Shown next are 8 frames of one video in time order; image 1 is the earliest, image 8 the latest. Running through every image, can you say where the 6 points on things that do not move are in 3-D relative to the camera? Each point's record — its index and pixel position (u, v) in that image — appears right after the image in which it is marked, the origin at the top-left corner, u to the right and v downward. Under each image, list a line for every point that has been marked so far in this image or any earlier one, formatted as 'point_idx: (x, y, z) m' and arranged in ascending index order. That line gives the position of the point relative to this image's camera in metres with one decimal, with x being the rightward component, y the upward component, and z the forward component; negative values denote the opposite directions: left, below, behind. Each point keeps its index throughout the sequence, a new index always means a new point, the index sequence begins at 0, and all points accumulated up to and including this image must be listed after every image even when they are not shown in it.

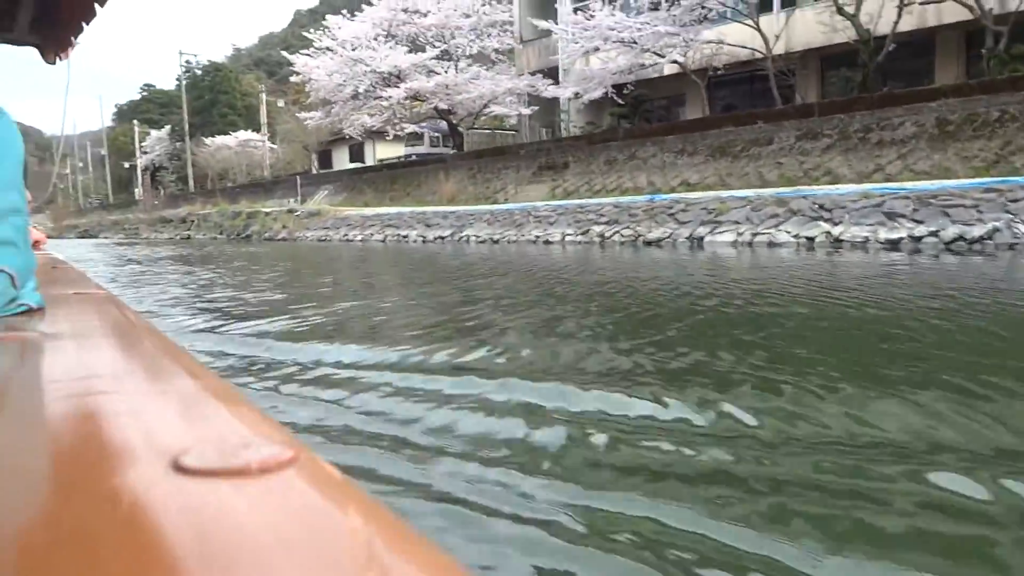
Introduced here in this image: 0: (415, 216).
0: (-1.7, +1.3, +14.2) m
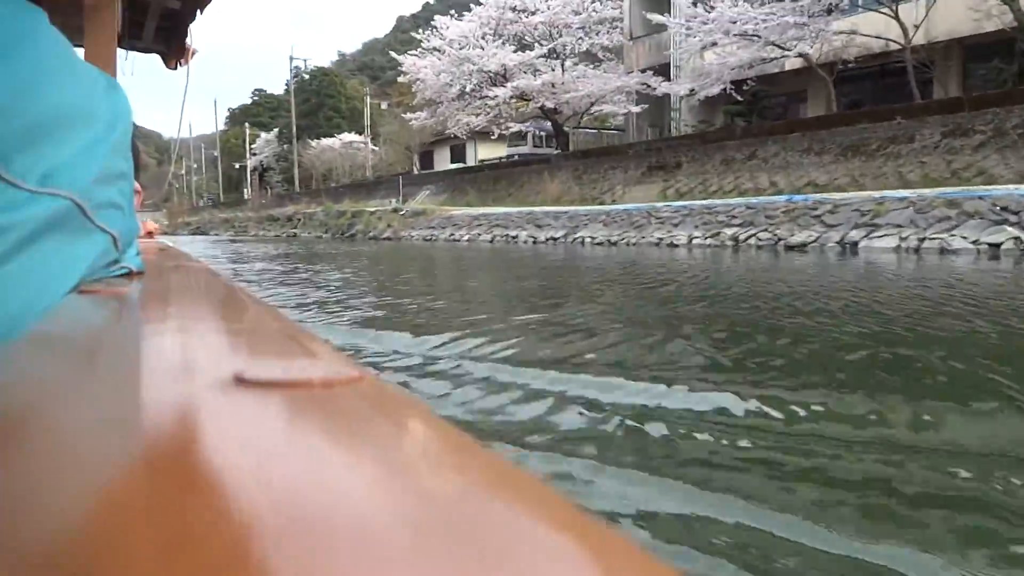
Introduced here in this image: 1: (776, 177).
0: (+0.3, +1.2, +13.6) m
1: (+5.4, +2.3, +16.1) m
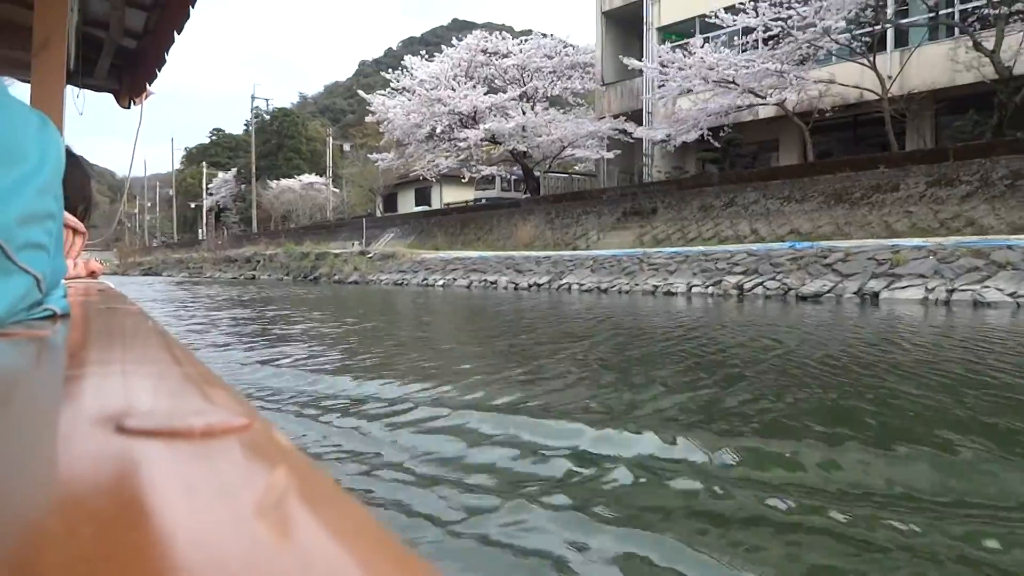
0: (-0.1, +0.4, +12.9) m
1: (+4.9, +1.3, +15.8) m
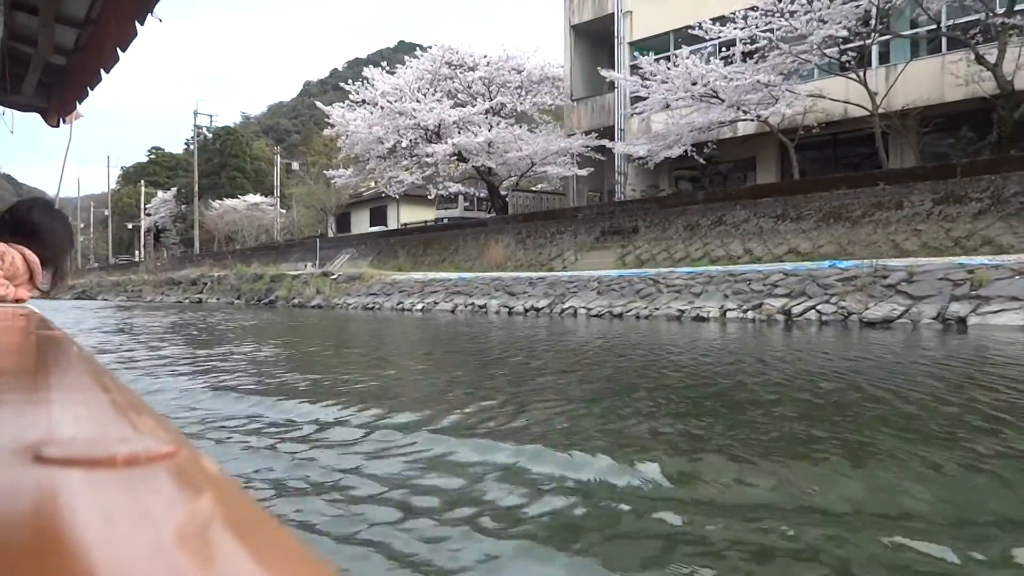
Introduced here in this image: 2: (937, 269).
0: (-0.3, +0.1, +11.7) m
1: (+4.5, +0.8, +14.9) m
2: (+3.9, +0.2, +7.5) m
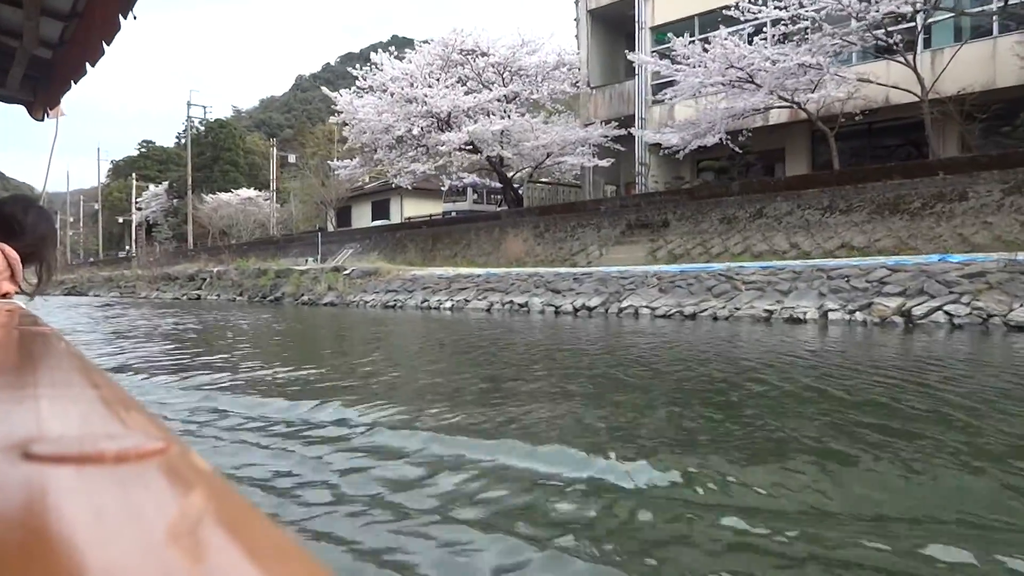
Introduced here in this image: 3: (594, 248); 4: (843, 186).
0: (+0.2, +0.1, +10.7) m
1: (+5.0, +0.9, +13.9) m
2: (+4.5, +0.2, +6.5) m
3: (+1.8, +0.9, +17.6) m
4: (+5.7, +1.7, +13.5) m
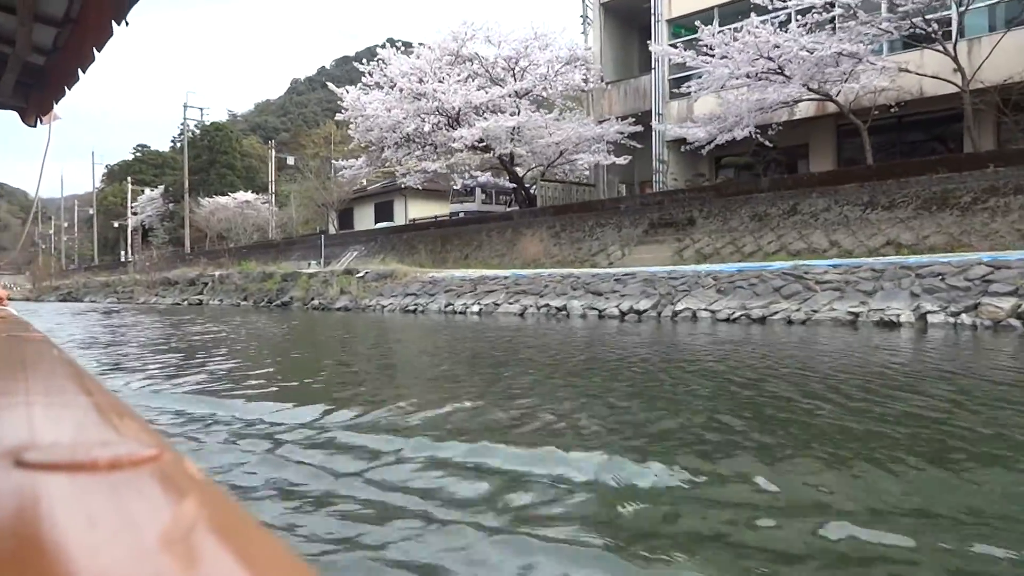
0: (+0.6, +0.1, +9.9) m
1: (+5.4, +0.9, +13.2) m
2: (+4.9, +0.2, +5.8) m
3: (+2.2, +0.9, +16.8) m
4: (+6.0, +1.7, +12.8) m
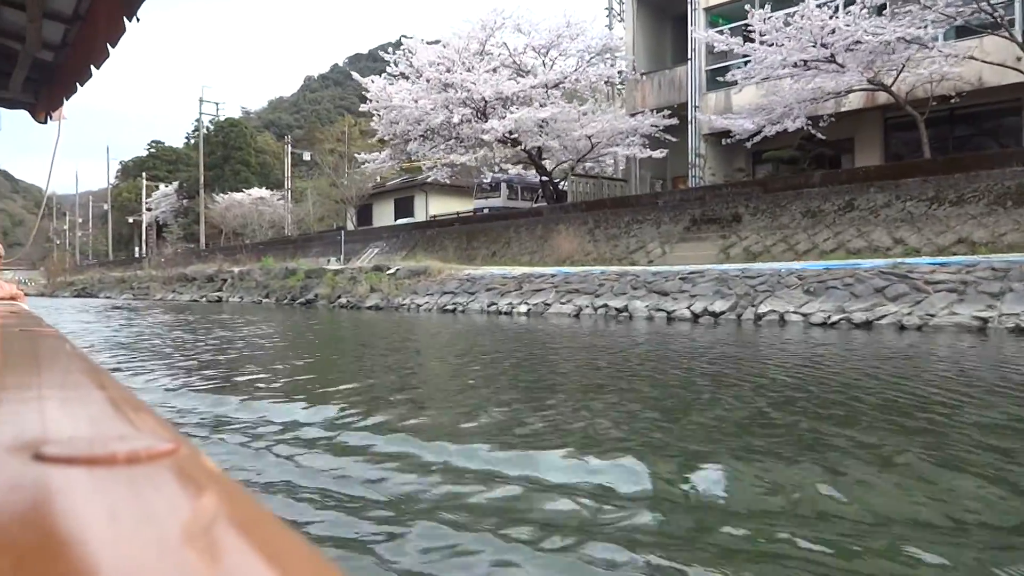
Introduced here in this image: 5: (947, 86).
0: (+1.2, +0.1, +9.1) m
1: (+6.0, +0.9, +12.3) m
2: (+5.5, +0.2, +5.0) m
3: (+2.9, +0.9, +16.0) m
4: (+6.7, +1.7, +11.9) m
5: (+8.1, +3.8, +14.8) m
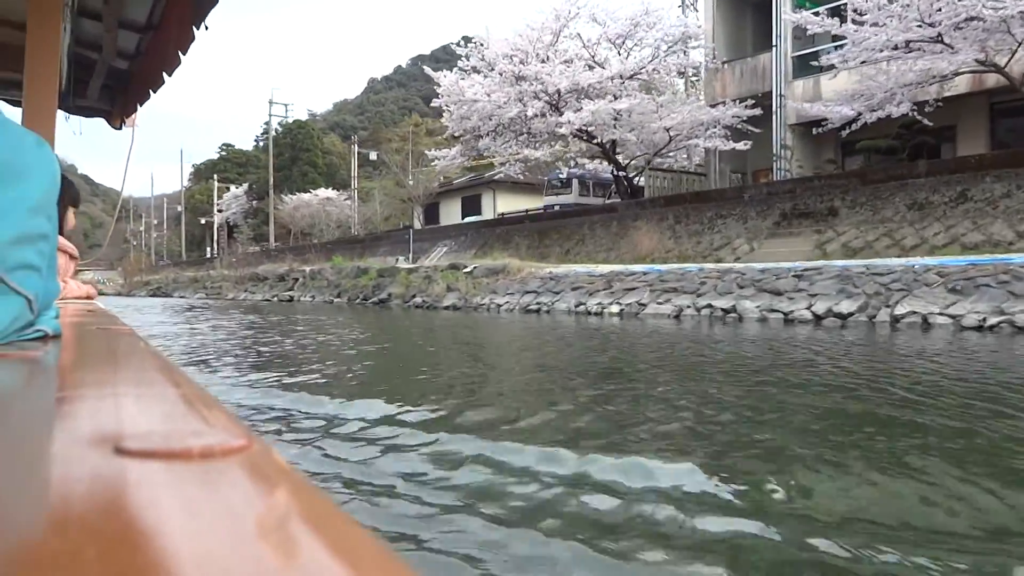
0: (+2.2, +0.1, +8.4) m
1: (+7.2, +0.9, +11.2) m
2: (+6.1, +0.2, +3.9) m
3: (+4.4, +0.9, +15.2) m
4: (+7.9, +1.7, +10.8) m
5: (+9.5, +3.8, +13.5) m
